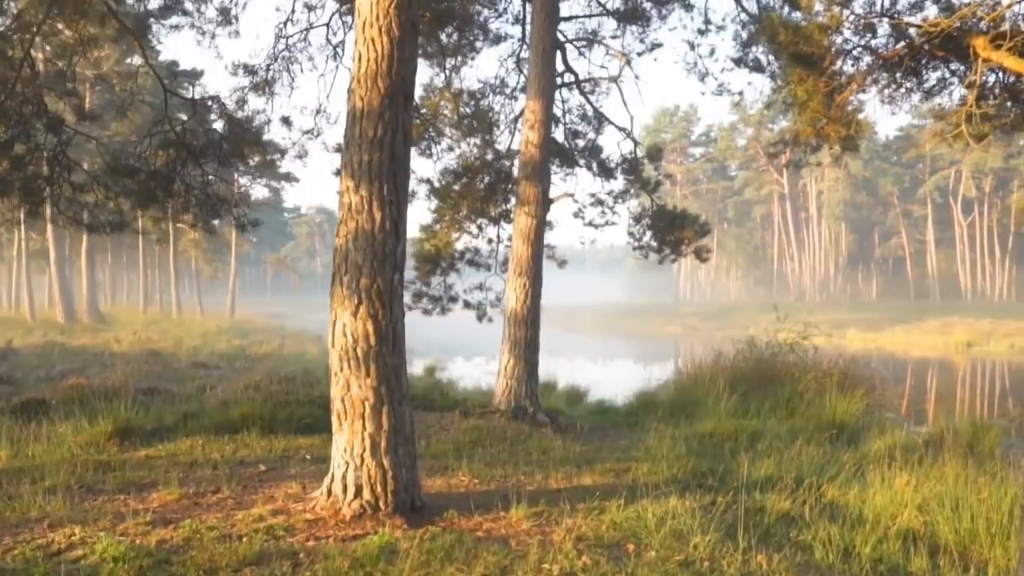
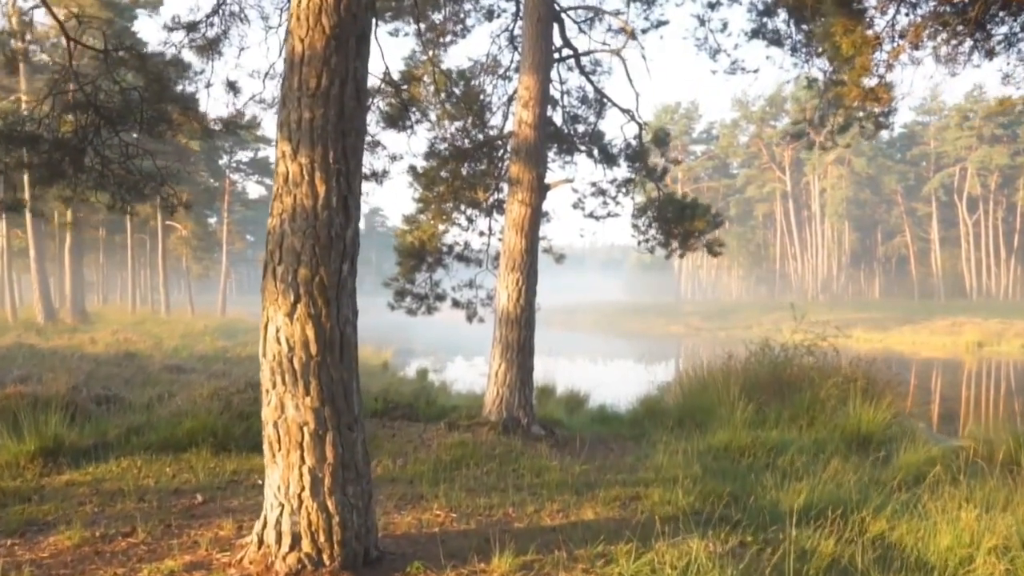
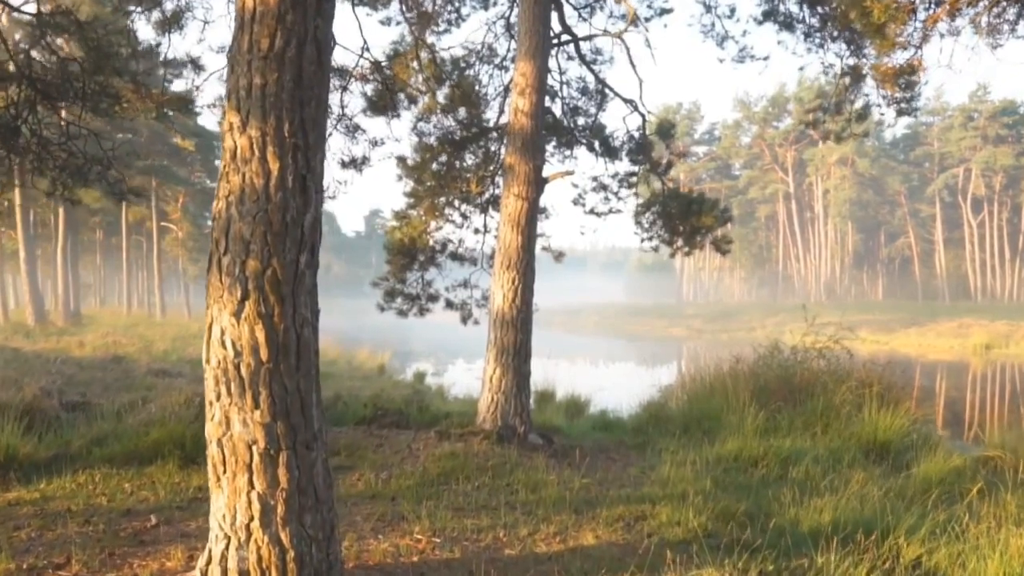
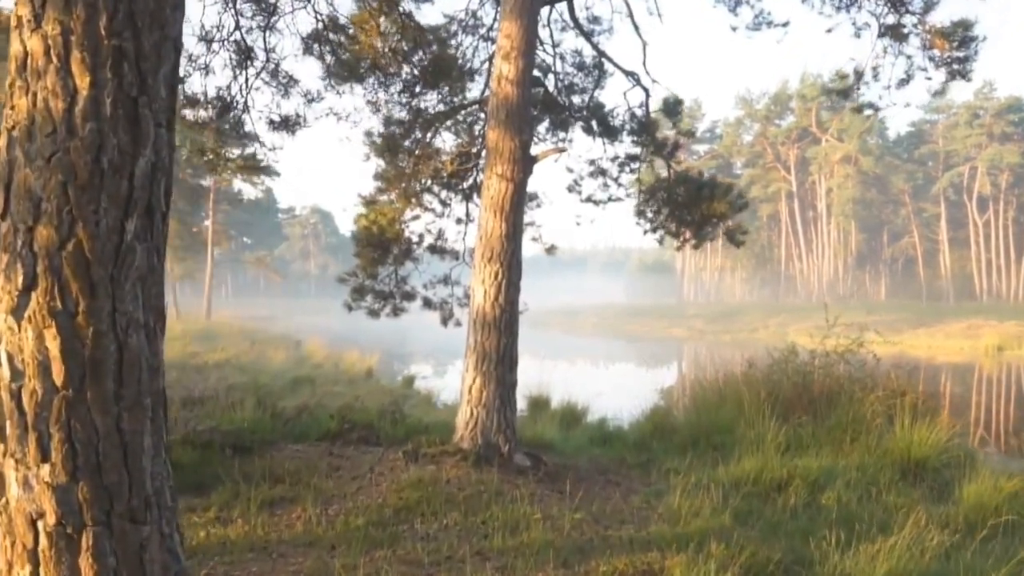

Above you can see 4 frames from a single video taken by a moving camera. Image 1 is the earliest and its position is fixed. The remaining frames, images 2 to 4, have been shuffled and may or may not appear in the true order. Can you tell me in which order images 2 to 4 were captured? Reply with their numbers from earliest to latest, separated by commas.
2, 3, 4
